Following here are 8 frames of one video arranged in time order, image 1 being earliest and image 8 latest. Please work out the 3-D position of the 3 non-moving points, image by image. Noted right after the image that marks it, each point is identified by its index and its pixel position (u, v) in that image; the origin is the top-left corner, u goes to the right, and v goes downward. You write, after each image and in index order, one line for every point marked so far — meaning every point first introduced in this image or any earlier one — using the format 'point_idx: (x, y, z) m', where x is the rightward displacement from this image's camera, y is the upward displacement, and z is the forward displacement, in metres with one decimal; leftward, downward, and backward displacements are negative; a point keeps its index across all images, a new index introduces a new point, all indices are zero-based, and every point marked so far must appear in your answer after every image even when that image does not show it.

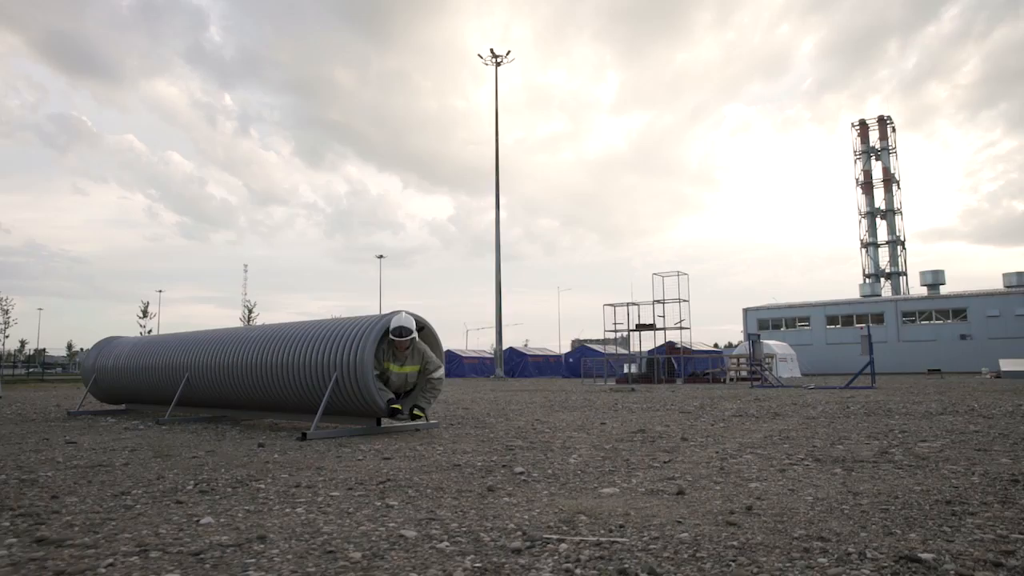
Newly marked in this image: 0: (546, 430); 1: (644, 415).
0: (+0.4, -1.6, +8.3) m
1: (+1.9, -1.8, +10.5) m
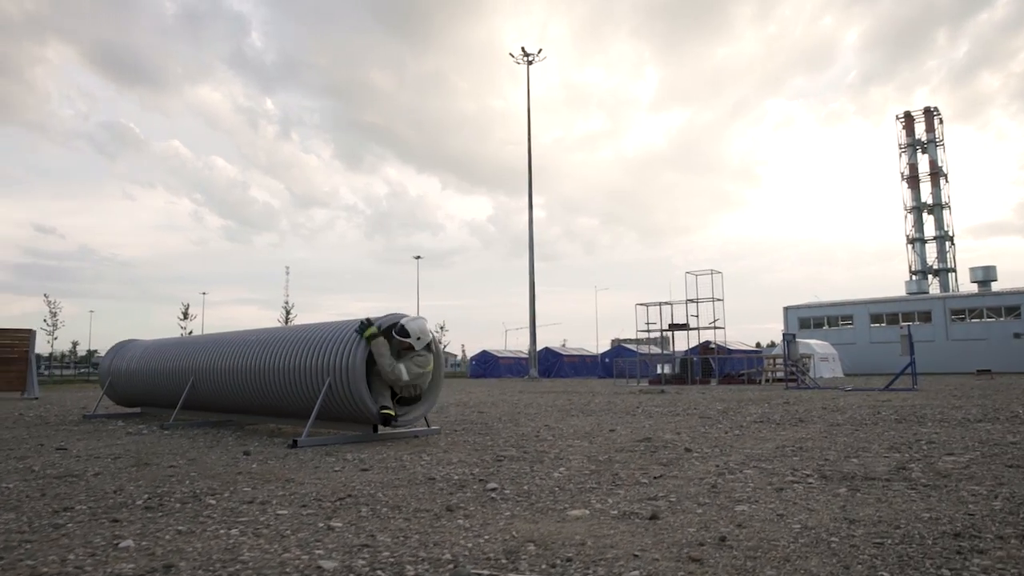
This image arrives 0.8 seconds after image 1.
0: (+0.4, -1.6, +7.9) m
1: (+2.0, -1.8, +10.0) m
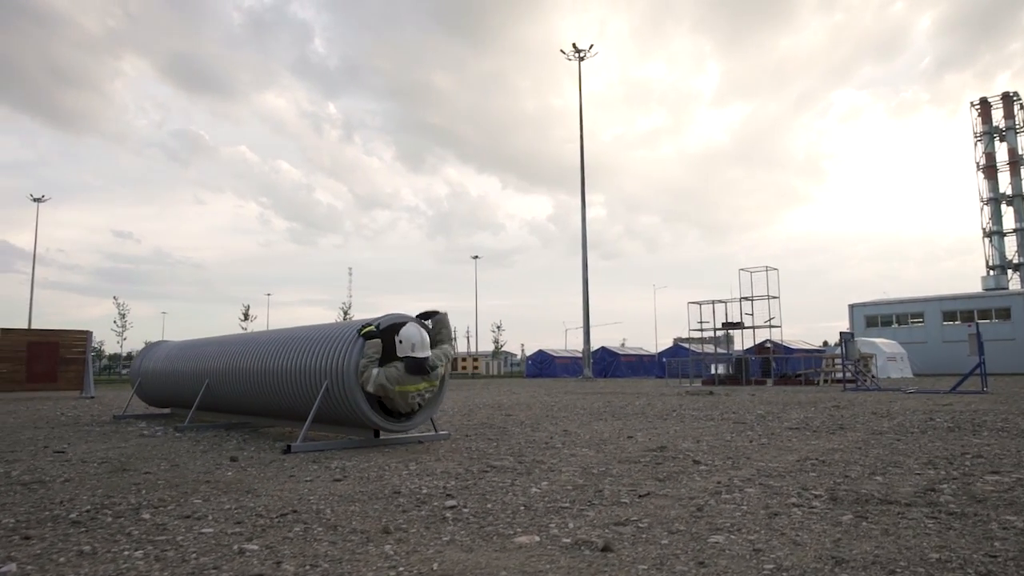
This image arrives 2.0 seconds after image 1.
0: (+0.5, -1.6, +7.4) m
1: (+2.3, -1.8, +9.3) m
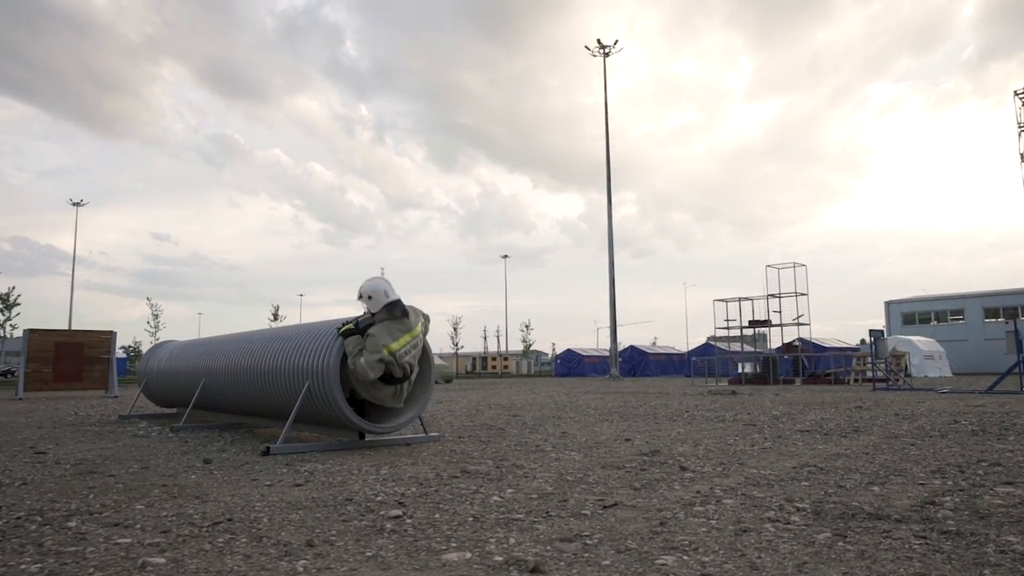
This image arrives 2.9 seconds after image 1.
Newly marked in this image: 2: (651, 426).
0: (+0.3, -1.5, +7.0) m
1: (+2.2, -1.7, +8.9) m
2: (+1.7, -1.7, +9.1) m
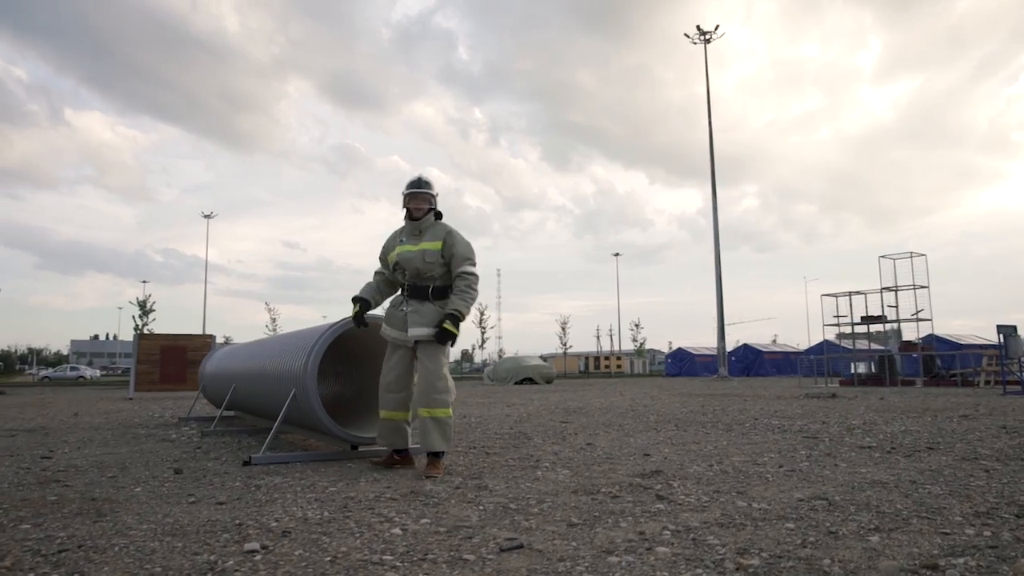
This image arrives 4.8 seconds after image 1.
0: (+0.3, -1.5, +6.2) m
1: (+2.5, -1.6, +7.8) m
2: (+2.0, -1.6, +8.1) m
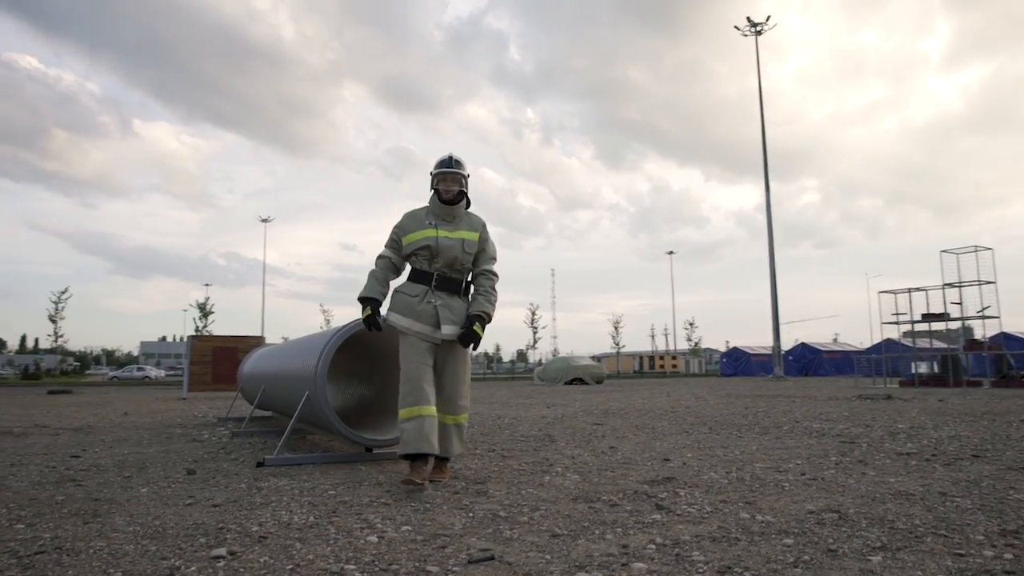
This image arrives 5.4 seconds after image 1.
0: (+0.4, -1.5, +6.0) m
1: (+2.7, -1.6, +7.4) m
2: (+2.3, -1.6, +7.8) m
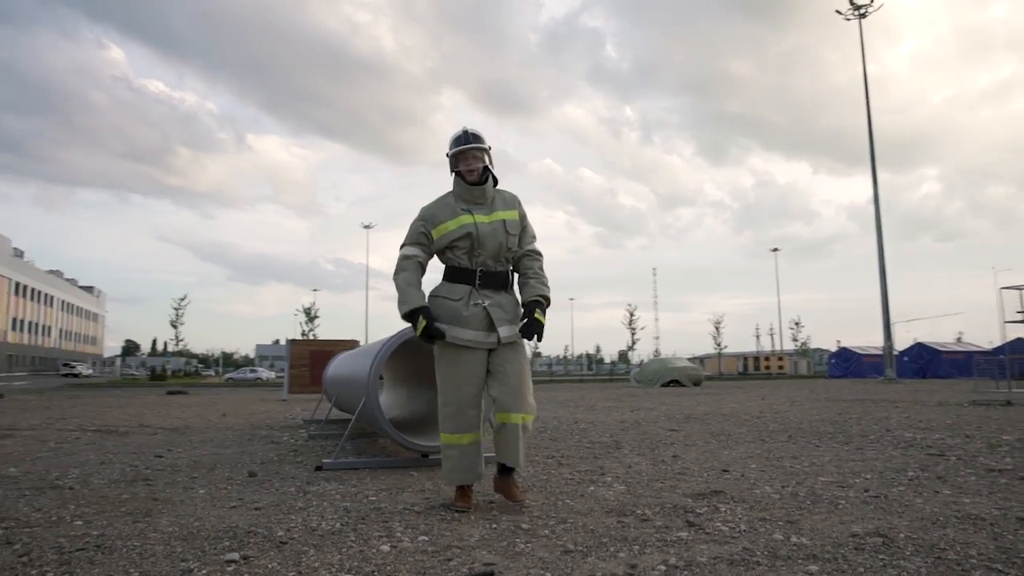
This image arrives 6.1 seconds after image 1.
0: (+0.8, -1.5, +5.8) m
1: (+3.3, -1.6, +6.9) m
2: (+2.9, -1.6, +7.3) m
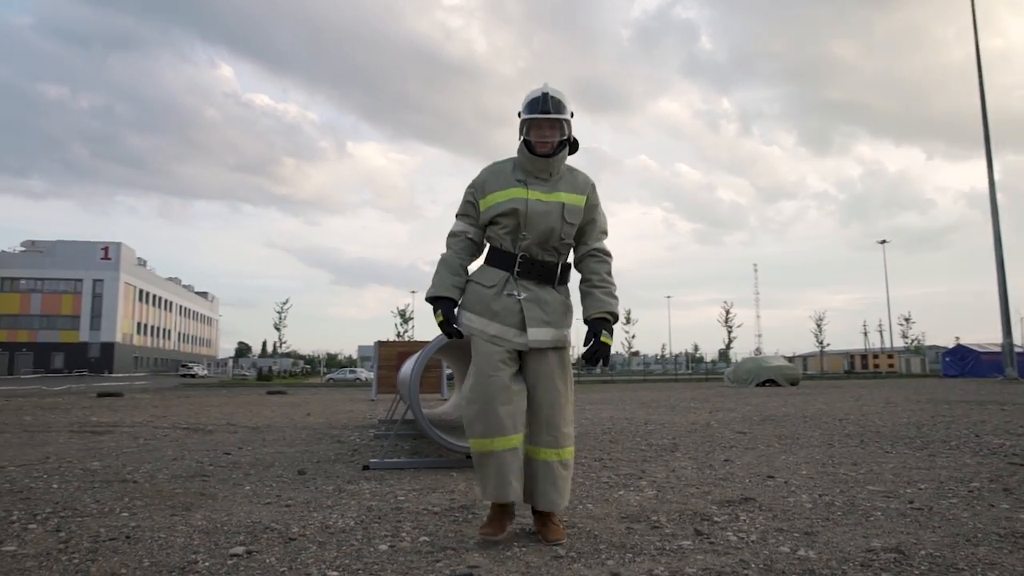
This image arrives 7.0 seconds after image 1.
0: (+1.1, -1.5, +5.7) m
1: (+3.7, -1.5, +6.4) m
2: (+3.3, -1.6, +6.9) m
